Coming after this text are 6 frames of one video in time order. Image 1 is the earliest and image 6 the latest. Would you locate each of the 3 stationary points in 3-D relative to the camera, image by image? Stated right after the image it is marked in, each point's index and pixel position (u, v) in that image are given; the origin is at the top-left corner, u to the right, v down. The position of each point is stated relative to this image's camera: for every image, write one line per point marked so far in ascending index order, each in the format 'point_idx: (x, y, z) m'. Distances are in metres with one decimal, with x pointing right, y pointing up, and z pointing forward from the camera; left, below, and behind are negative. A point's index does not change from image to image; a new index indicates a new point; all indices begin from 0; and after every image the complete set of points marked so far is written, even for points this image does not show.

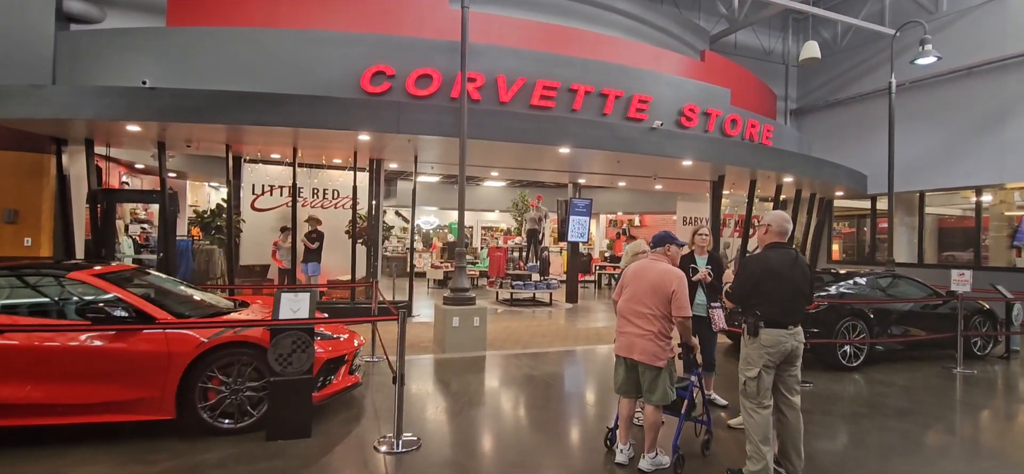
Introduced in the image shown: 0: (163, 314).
0: (-2.7, -0.6, +4.1) m
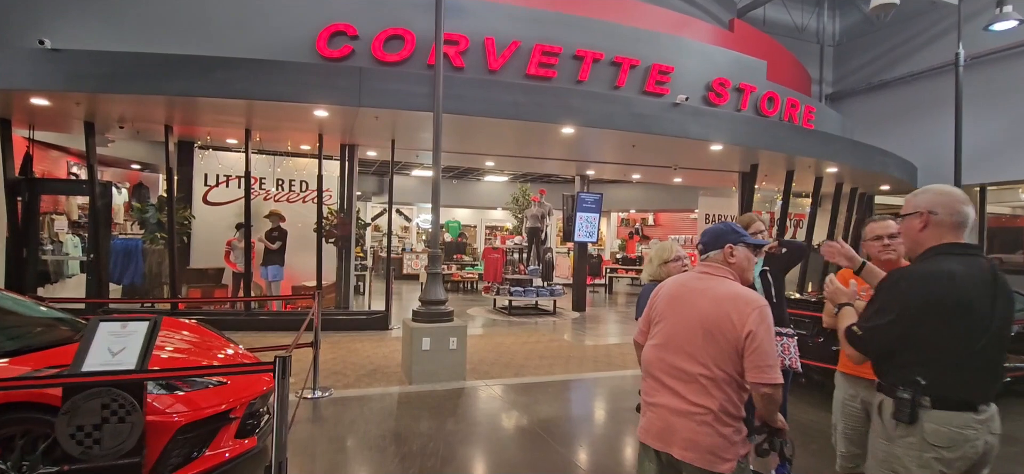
0: (-2.9, -0.6, +2.5) m
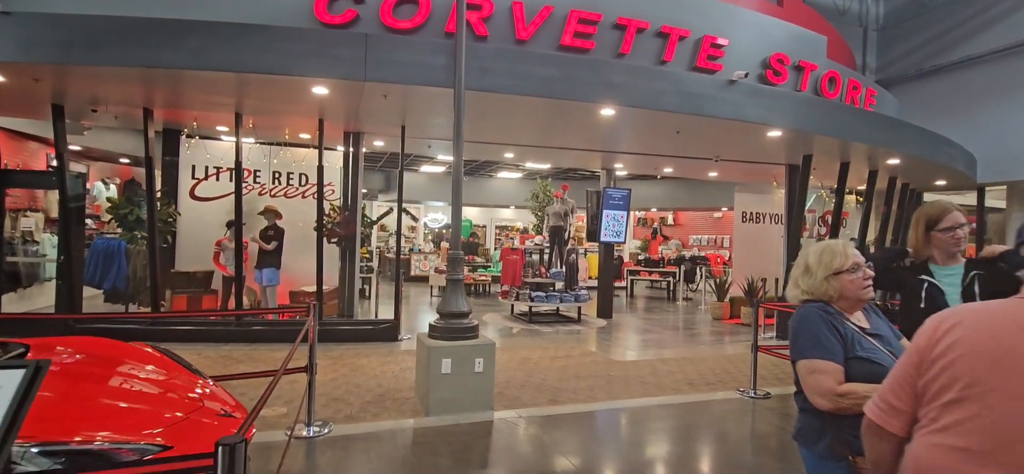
0: (-2.6, -0.6, +1.5) m
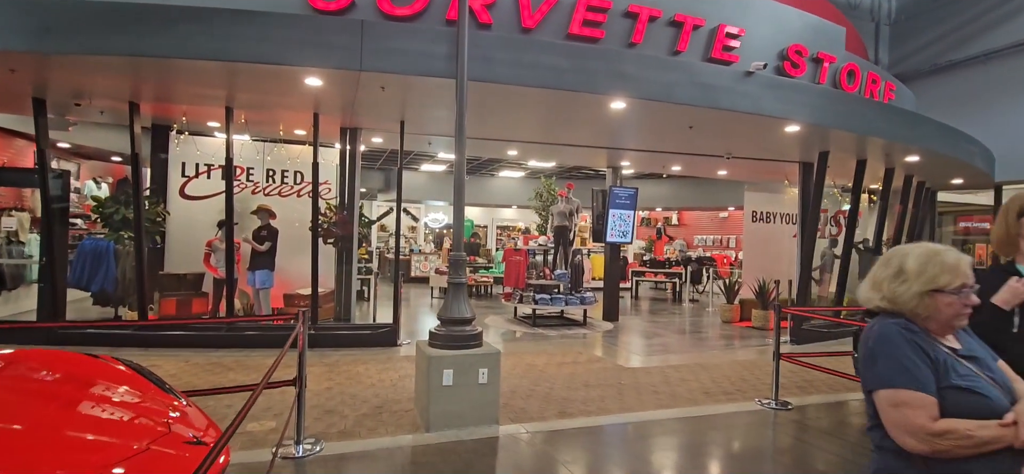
0: (-2.5, -0.6, +1.2) m
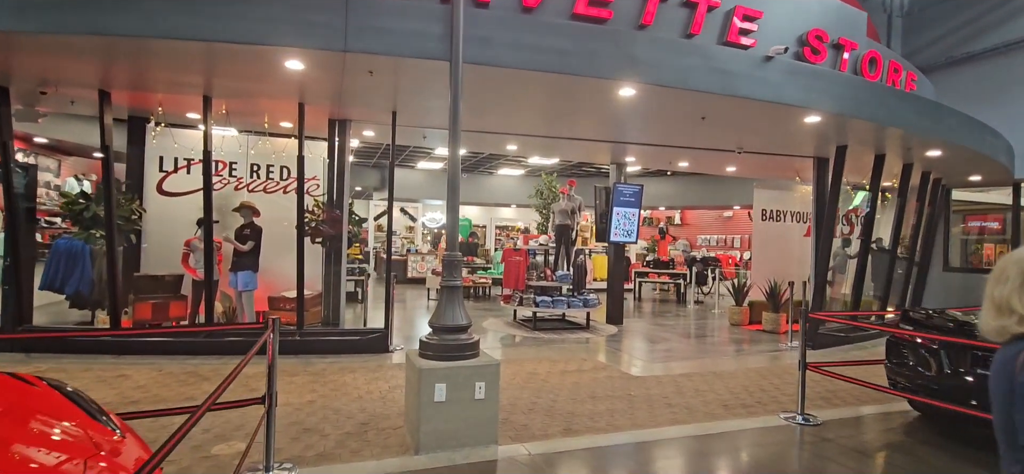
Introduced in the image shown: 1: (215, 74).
0: (-2.5, -0.5, +0.7) m
1: (-3.2, +1.7, +5.6) m
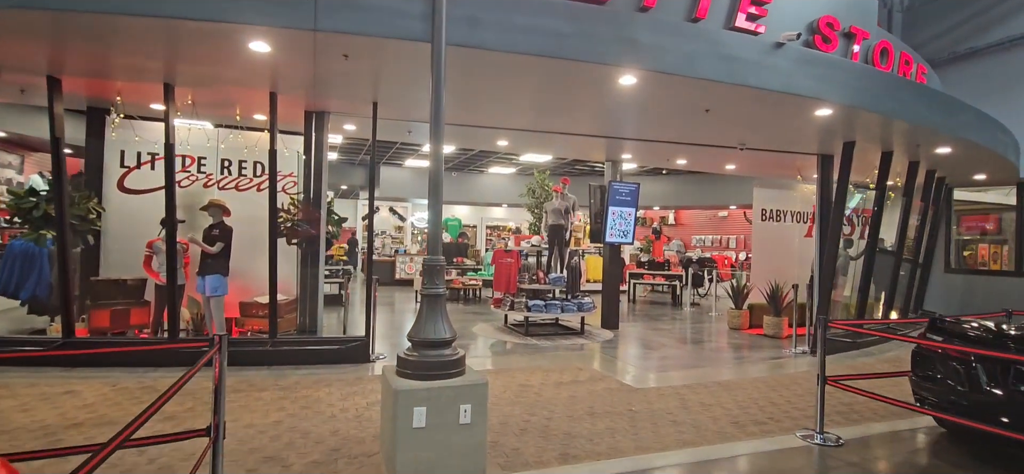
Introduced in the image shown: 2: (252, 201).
0: (-2.6, -0.6, +0.2) m
1: (-3.3, +1.7, +5.1) m
2: (-3.4, +0.5, +7.0) m
